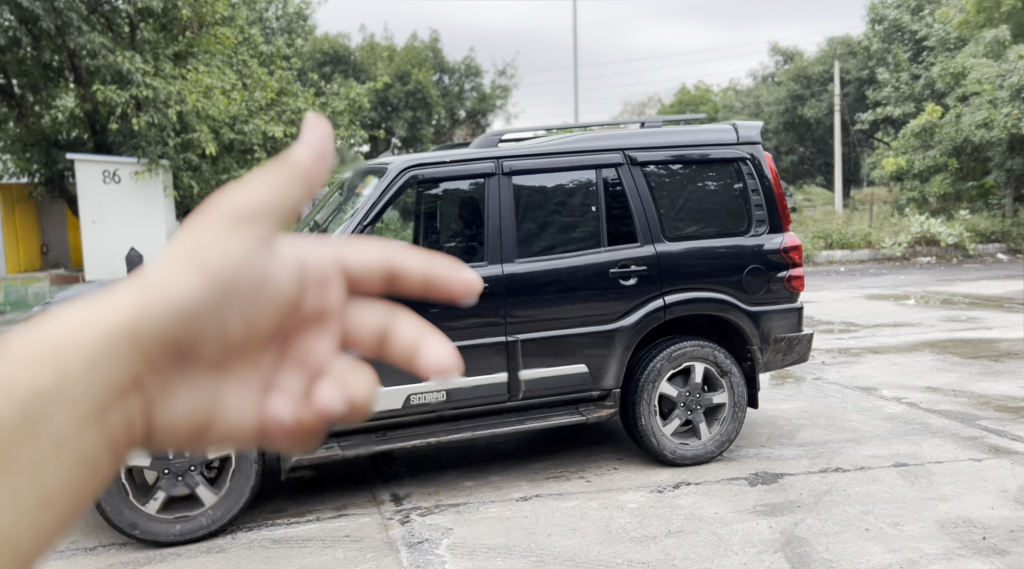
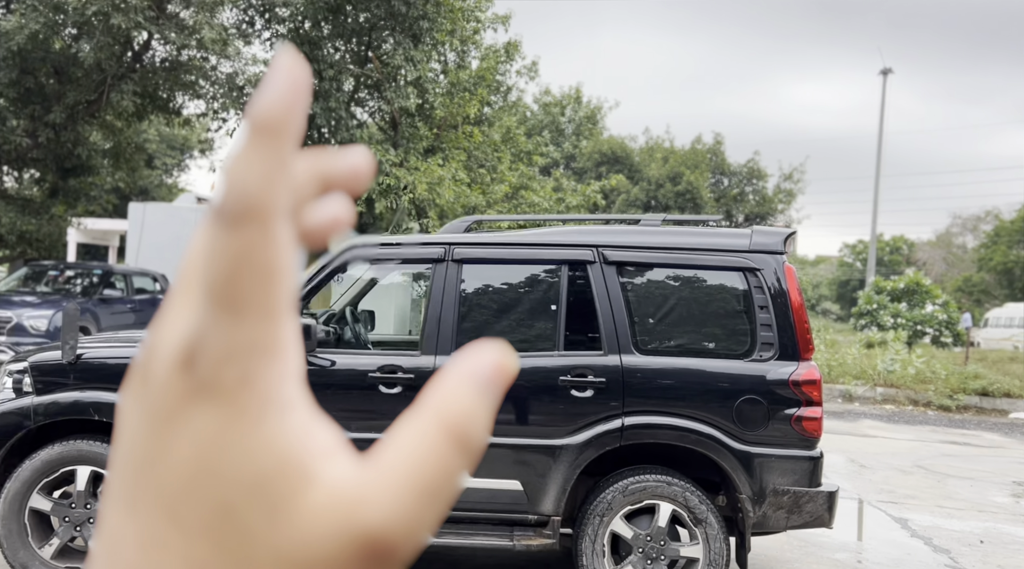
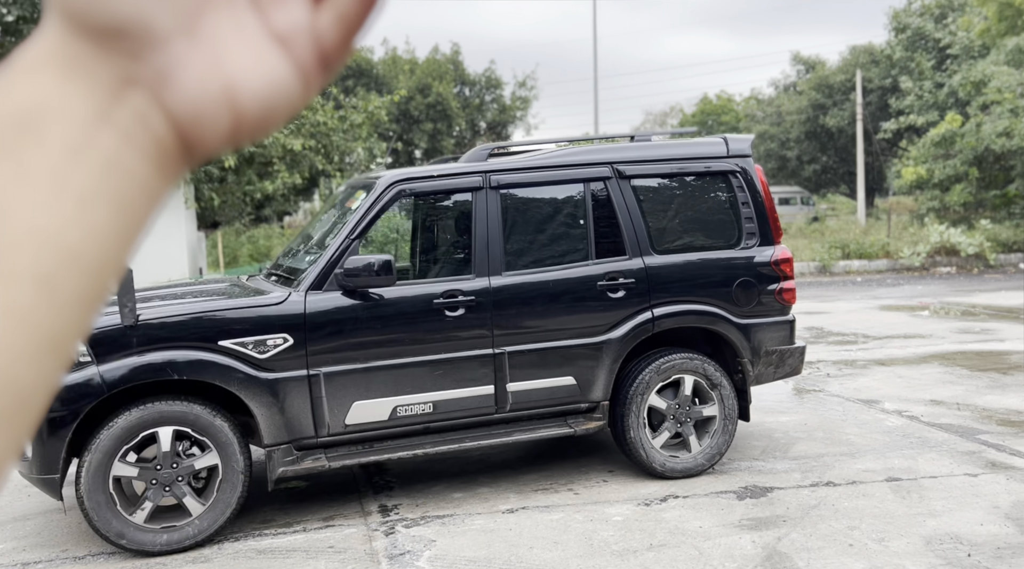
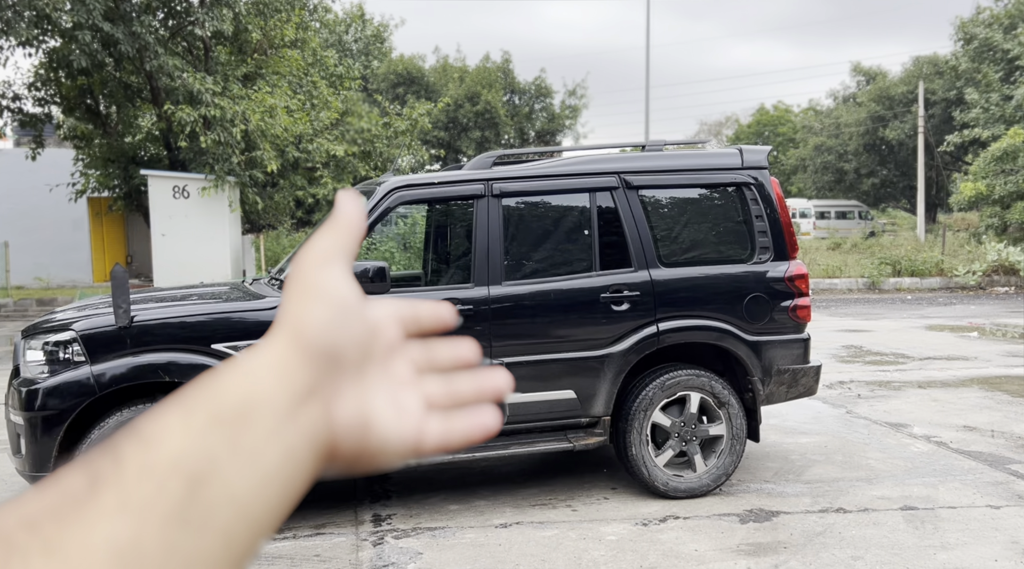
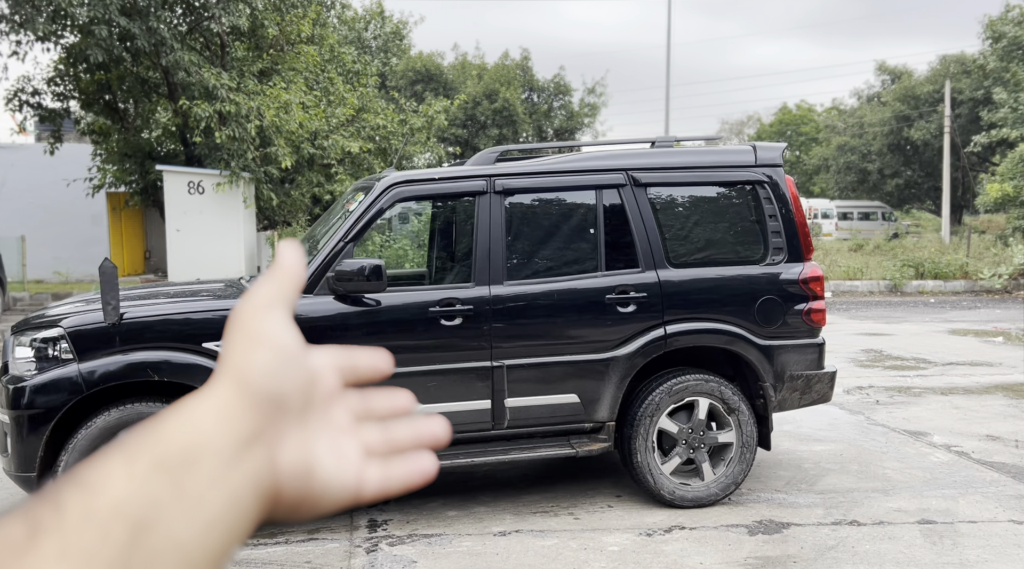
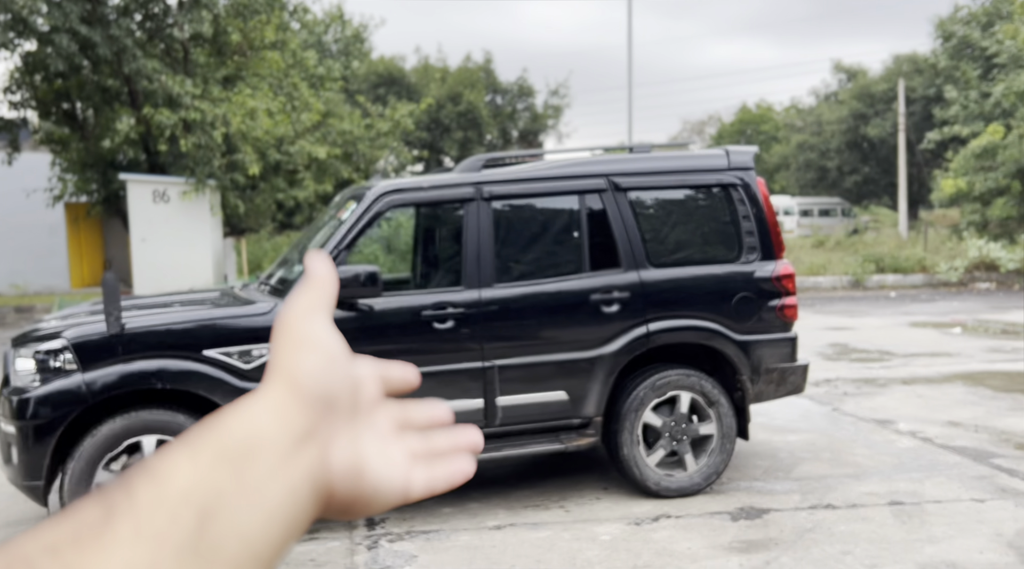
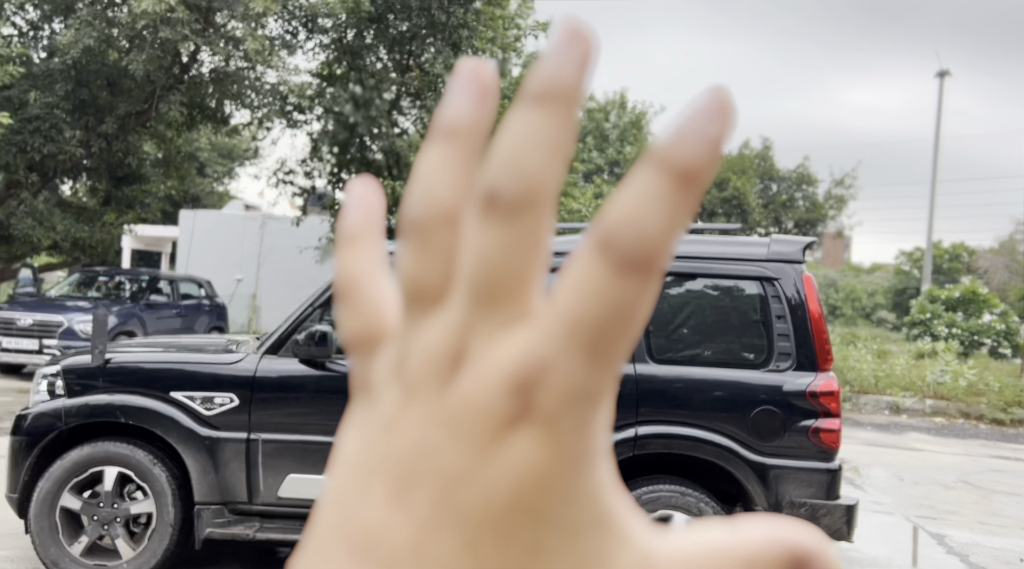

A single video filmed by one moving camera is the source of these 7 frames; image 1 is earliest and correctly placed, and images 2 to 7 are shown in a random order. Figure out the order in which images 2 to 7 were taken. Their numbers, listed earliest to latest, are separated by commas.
3, 6, 4, 5, 2, 7
